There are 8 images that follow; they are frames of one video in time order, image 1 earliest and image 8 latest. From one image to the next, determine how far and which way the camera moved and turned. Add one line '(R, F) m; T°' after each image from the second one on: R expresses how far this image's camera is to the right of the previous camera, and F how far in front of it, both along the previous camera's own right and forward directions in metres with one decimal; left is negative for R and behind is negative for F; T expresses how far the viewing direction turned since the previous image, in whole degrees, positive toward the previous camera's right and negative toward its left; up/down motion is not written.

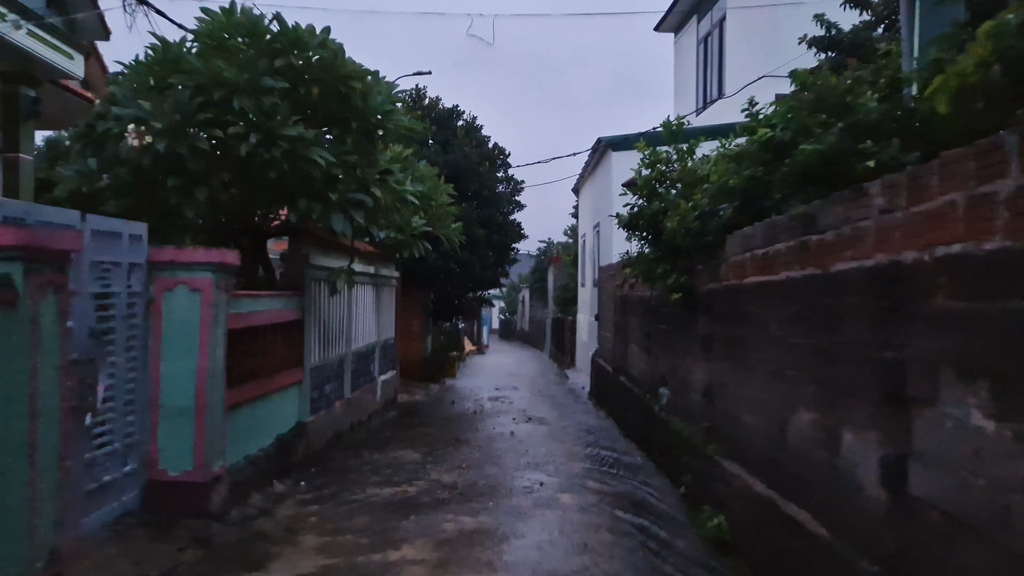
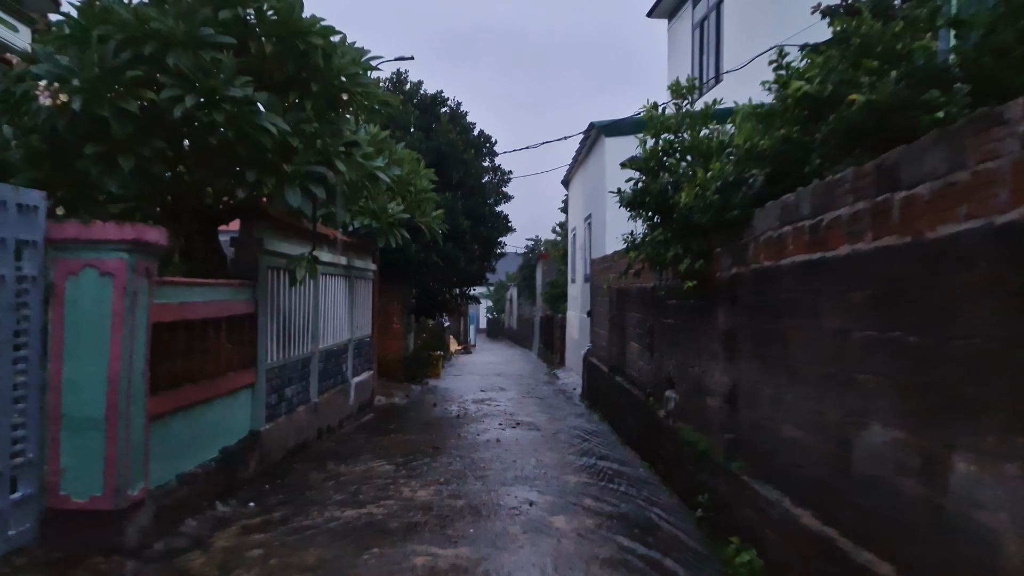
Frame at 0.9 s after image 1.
(0.0, +1.0) m; +1°
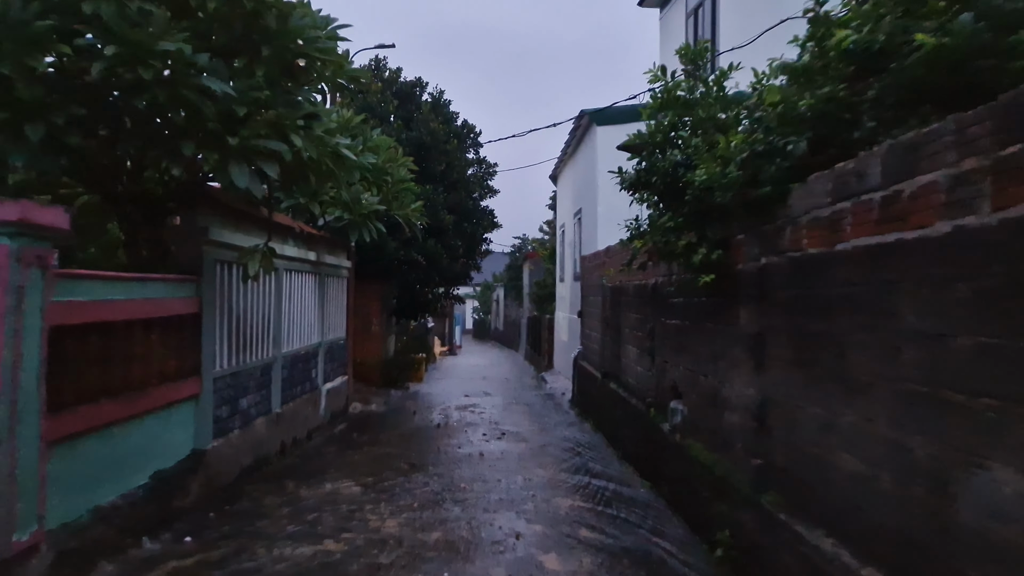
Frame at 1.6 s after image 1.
(0.0, +0.9) m; +1°
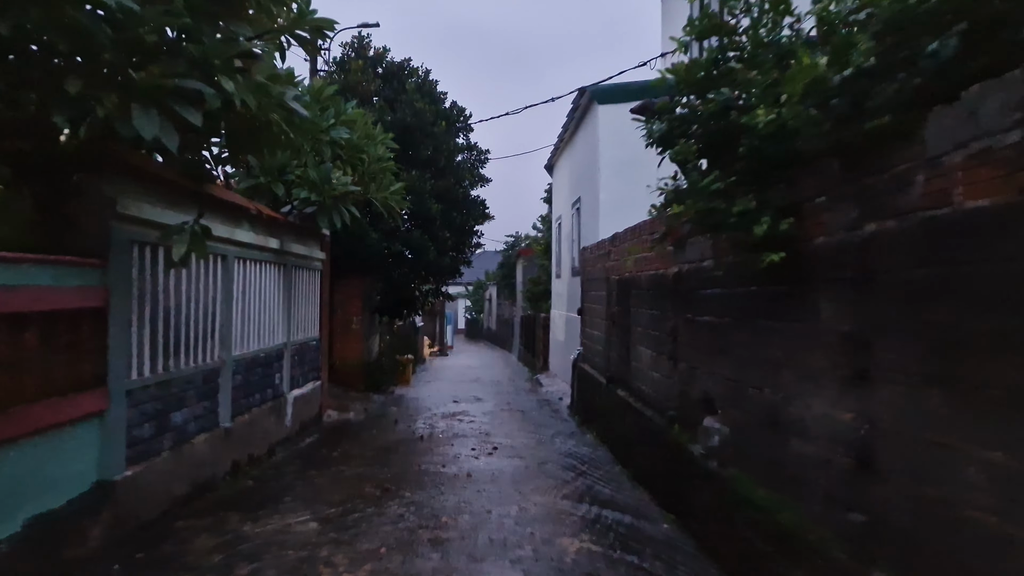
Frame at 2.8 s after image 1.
(0.0, +1.3) m; 0°
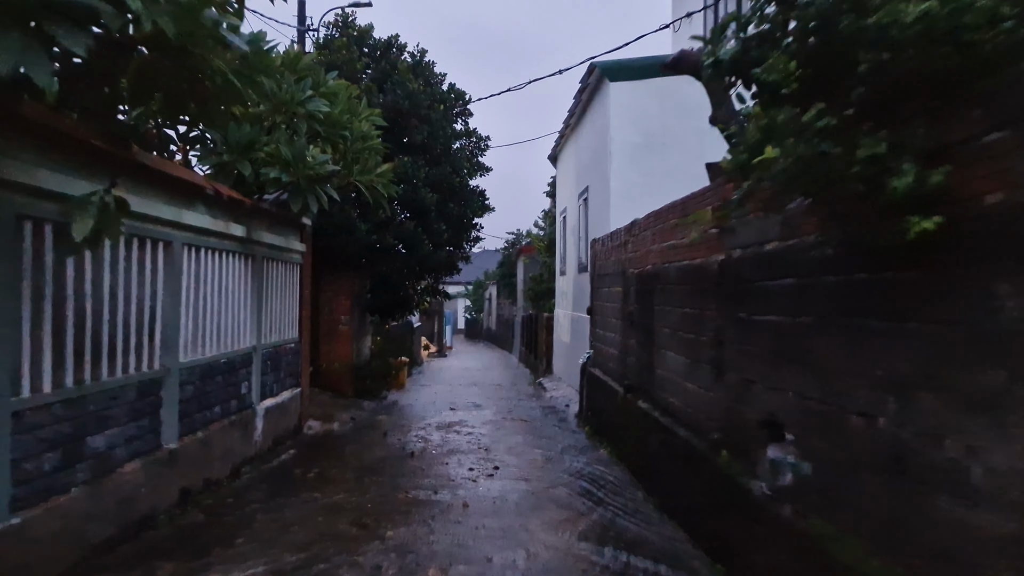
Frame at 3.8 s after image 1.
(0.0, +1.2) m; 0°
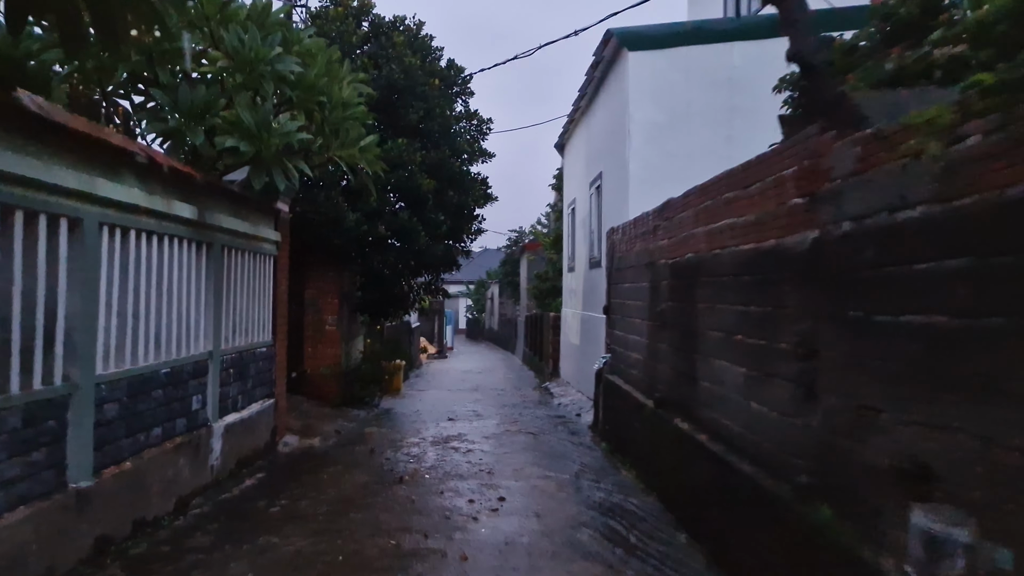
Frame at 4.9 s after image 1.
(-0.1, +1.3) m; 0°
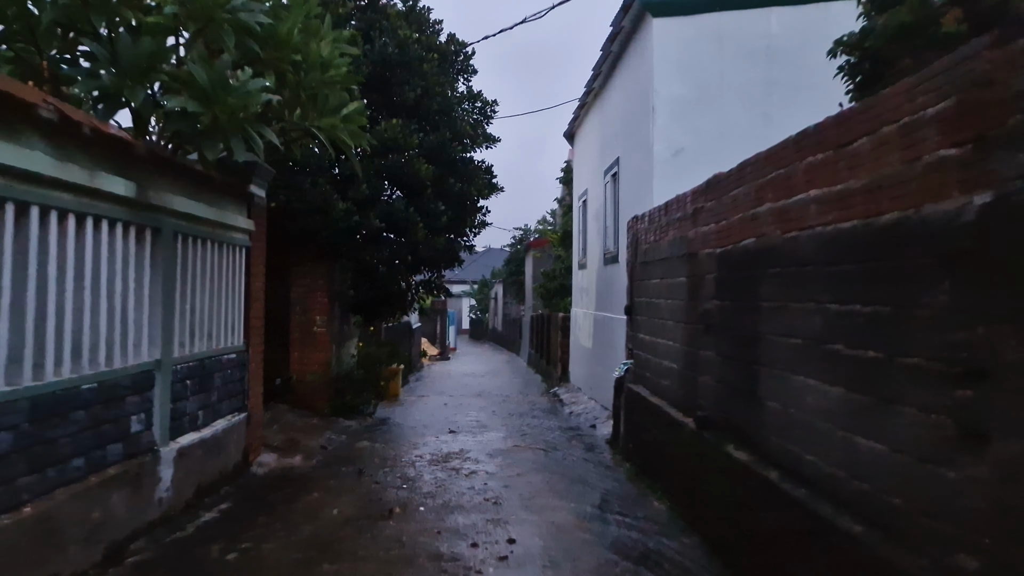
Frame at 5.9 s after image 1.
(-0.1, +1.2) m; 0°
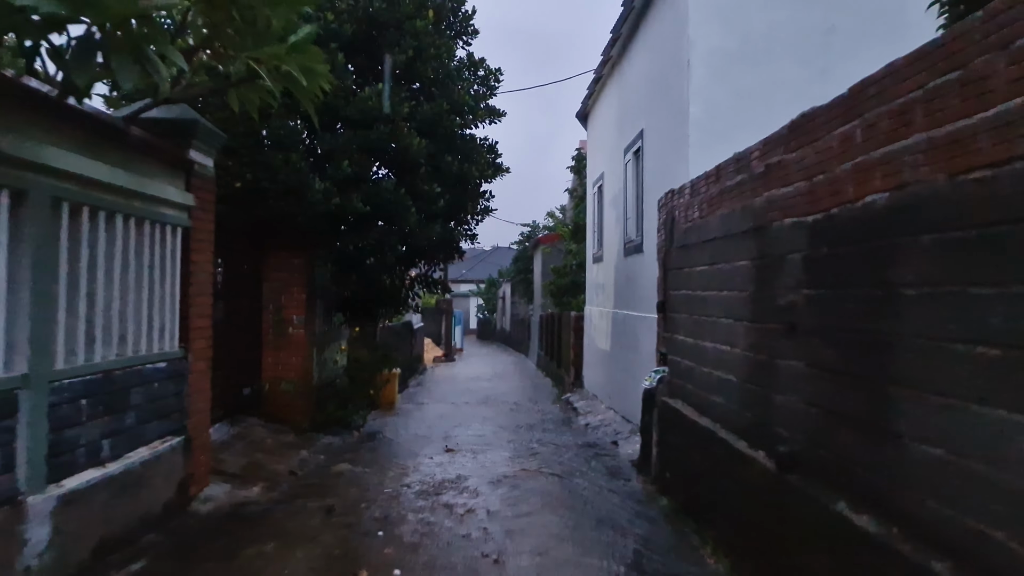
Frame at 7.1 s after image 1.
(0.0, +1.6) m; -1°
